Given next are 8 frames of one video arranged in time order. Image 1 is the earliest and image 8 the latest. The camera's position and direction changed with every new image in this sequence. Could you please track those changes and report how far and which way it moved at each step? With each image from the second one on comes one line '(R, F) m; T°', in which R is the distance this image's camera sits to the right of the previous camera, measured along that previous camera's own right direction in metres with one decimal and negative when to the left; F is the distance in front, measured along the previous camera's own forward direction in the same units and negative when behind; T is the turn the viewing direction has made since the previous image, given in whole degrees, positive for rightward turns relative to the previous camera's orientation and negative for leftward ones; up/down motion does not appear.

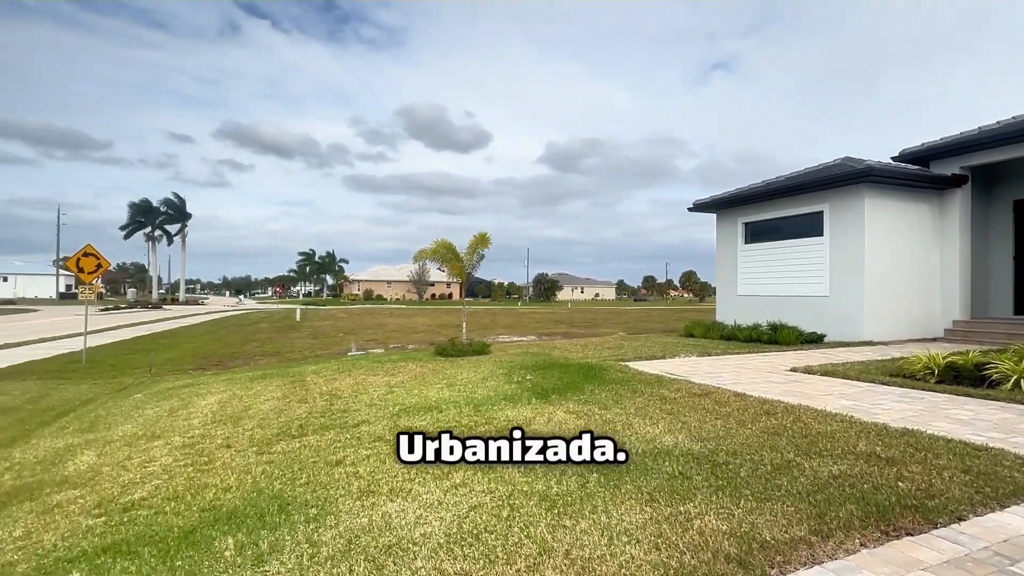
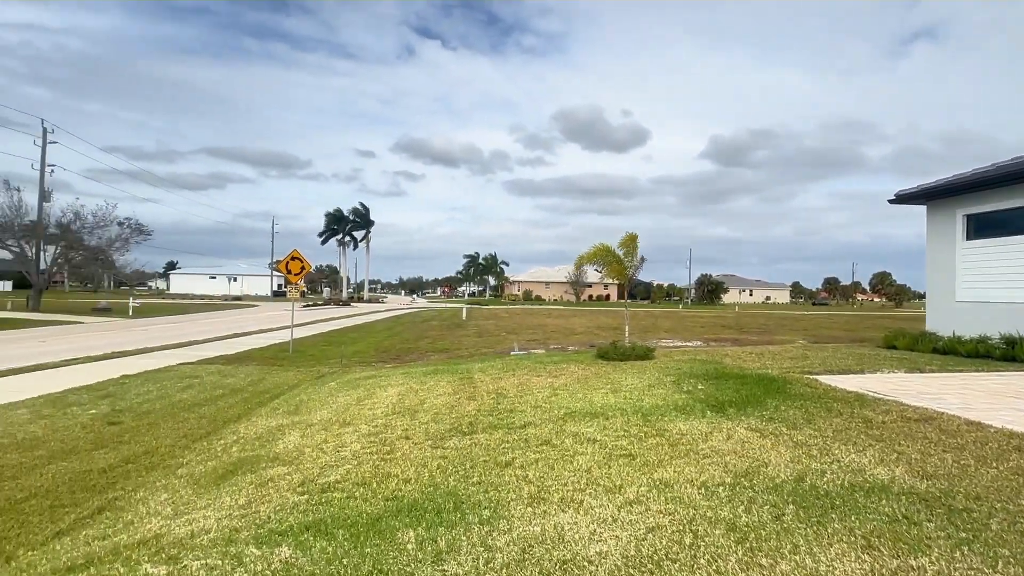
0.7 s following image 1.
(-0.1, +0.2) m; -16°
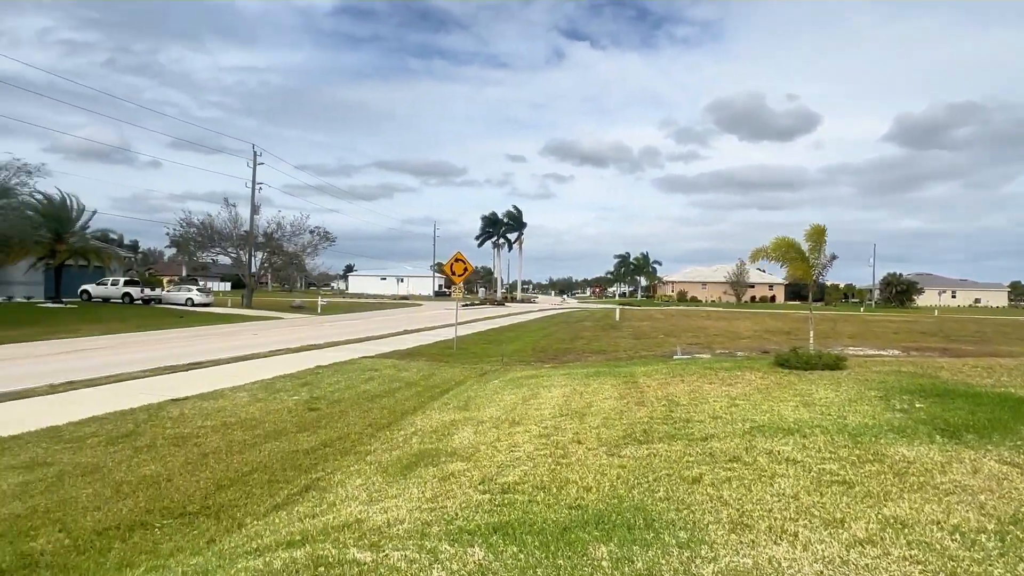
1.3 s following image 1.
(-0.3, +0.2) m; -15°
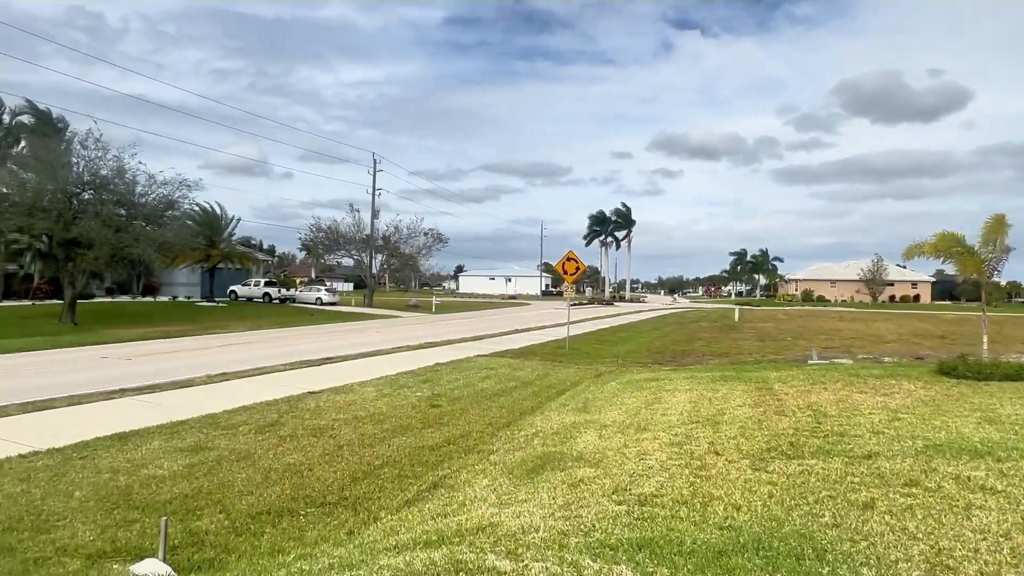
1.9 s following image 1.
(-0.2, +0.2) m; -11°
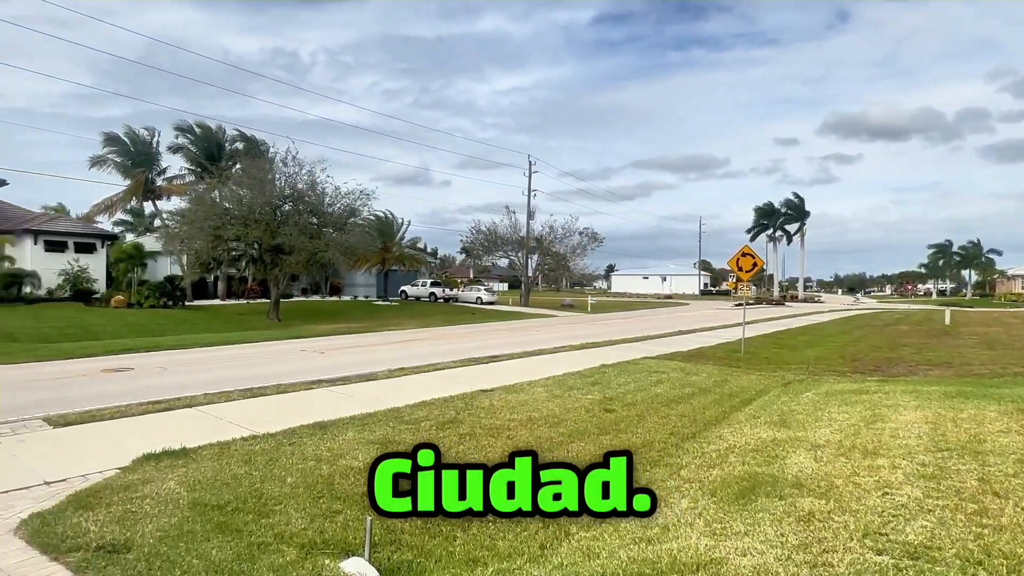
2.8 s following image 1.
(-0.4, +0.4) m; -15°
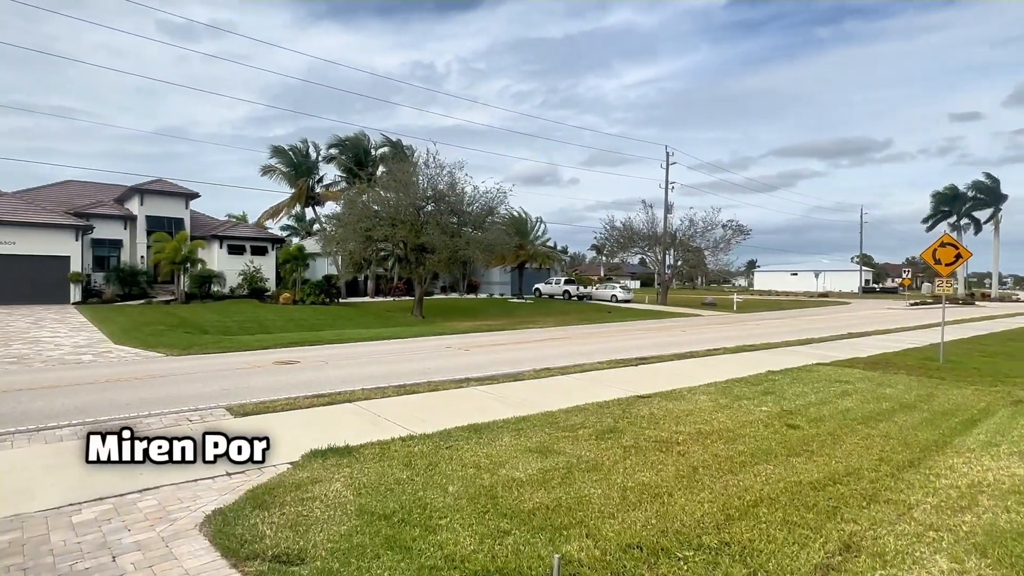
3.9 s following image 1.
(-0.5, +0.6) m; -13°
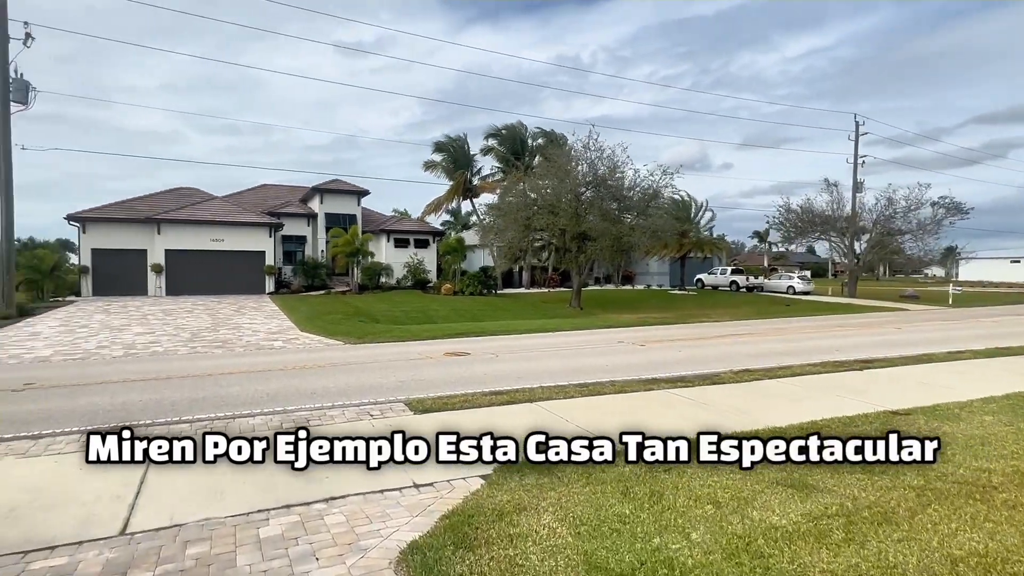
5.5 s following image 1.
(-0.8, +1.2) m; -15°
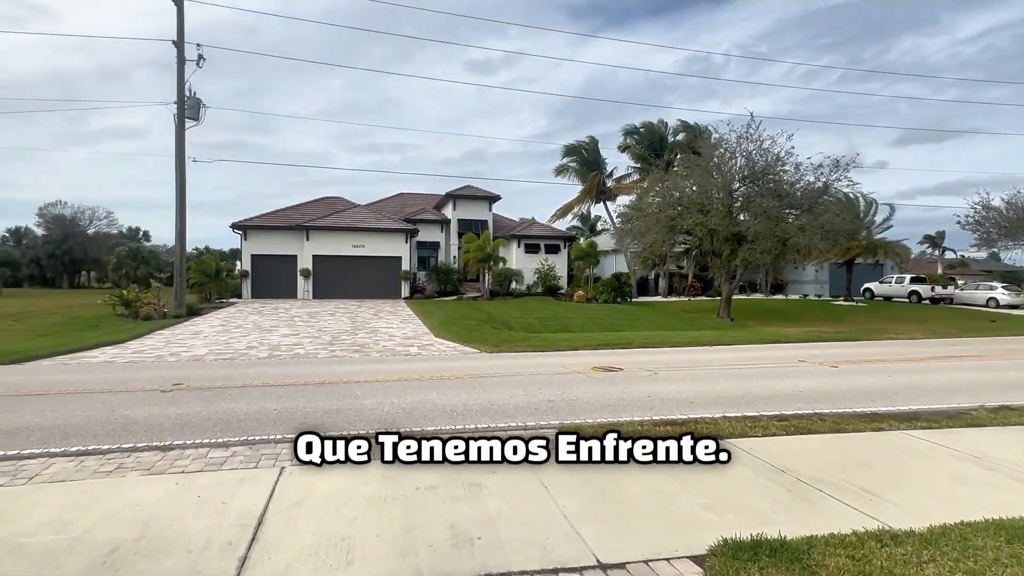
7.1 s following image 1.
(-0.7, +1.4) m; -12°
